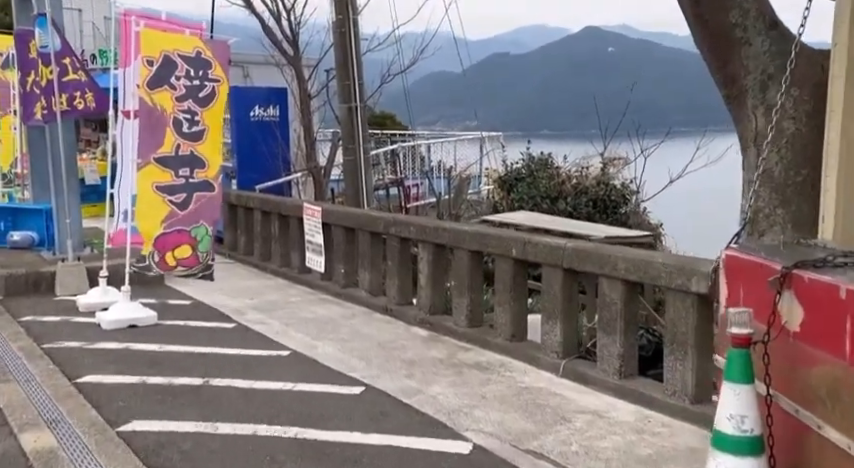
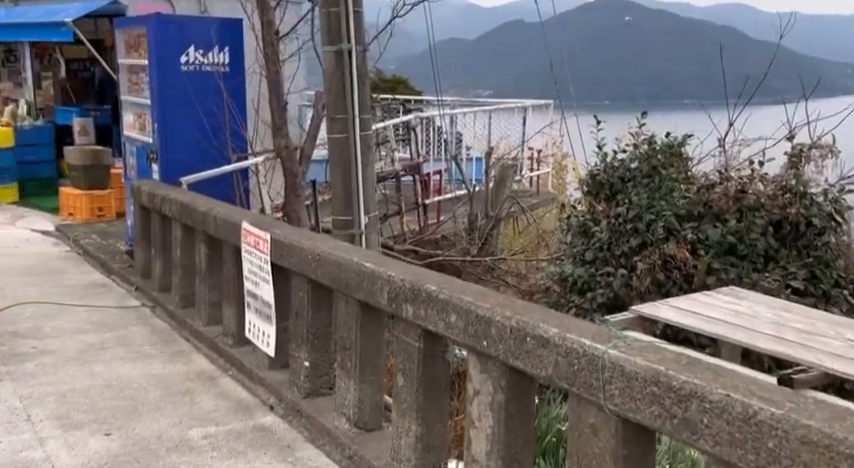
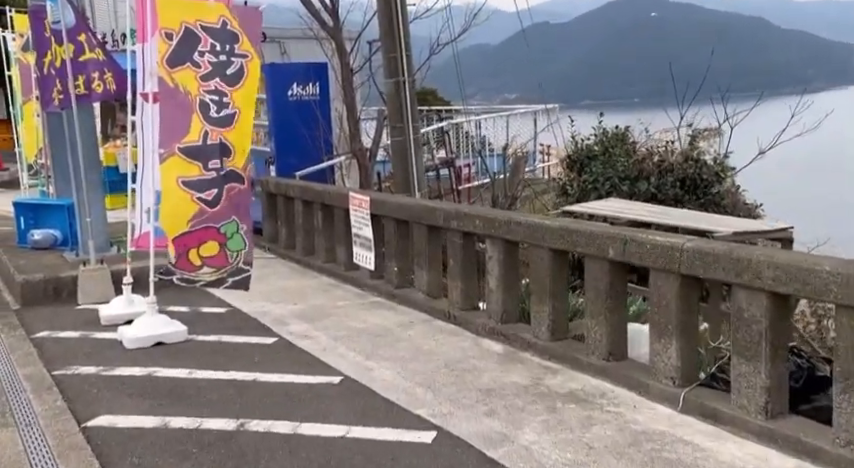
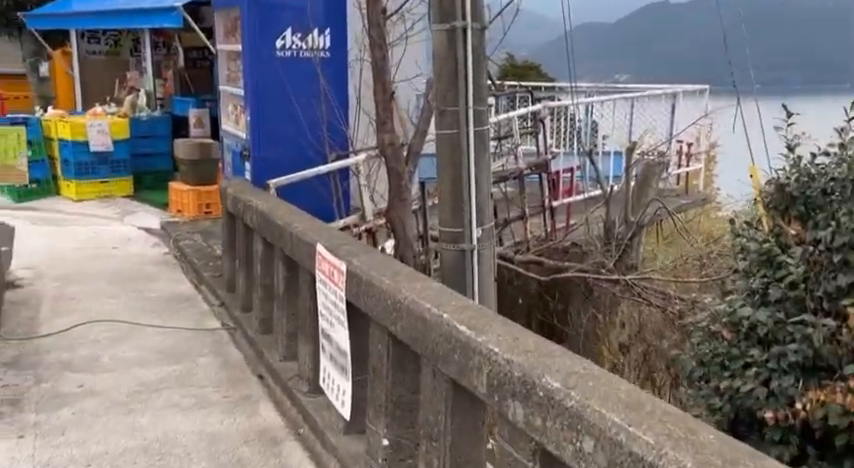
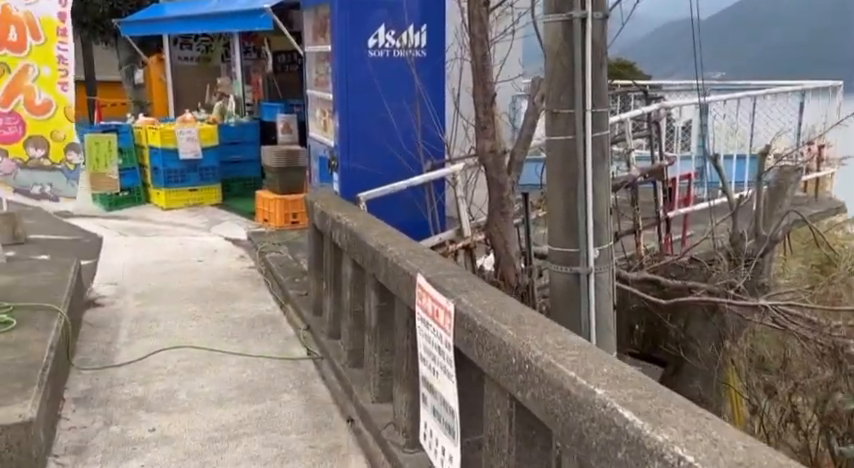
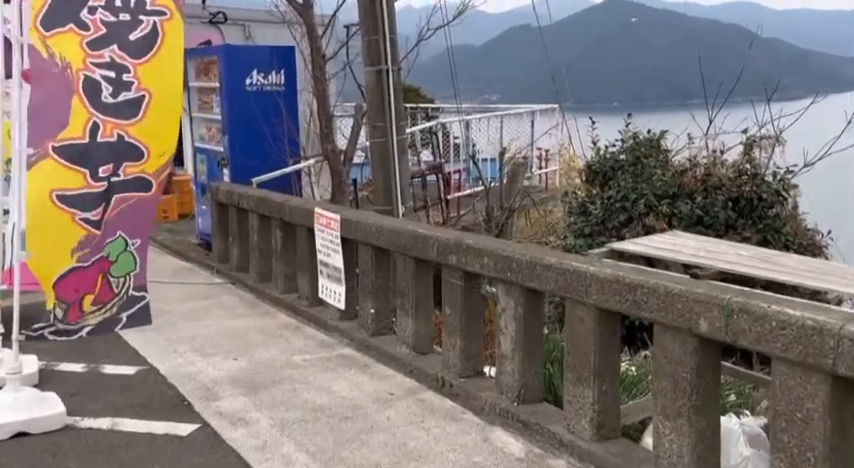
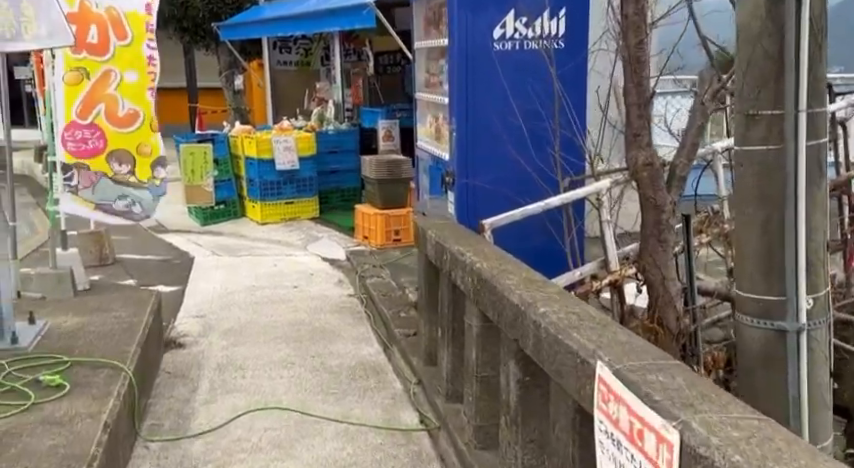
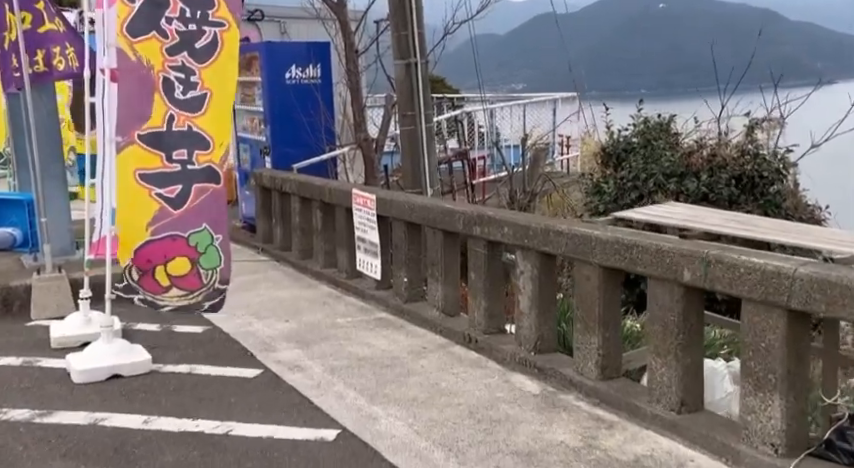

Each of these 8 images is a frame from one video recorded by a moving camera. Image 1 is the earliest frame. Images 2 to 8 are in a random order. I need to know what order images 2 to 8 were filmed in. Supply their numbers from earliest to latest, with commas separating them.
3, 8, 6, 2, 4, 5, 7
